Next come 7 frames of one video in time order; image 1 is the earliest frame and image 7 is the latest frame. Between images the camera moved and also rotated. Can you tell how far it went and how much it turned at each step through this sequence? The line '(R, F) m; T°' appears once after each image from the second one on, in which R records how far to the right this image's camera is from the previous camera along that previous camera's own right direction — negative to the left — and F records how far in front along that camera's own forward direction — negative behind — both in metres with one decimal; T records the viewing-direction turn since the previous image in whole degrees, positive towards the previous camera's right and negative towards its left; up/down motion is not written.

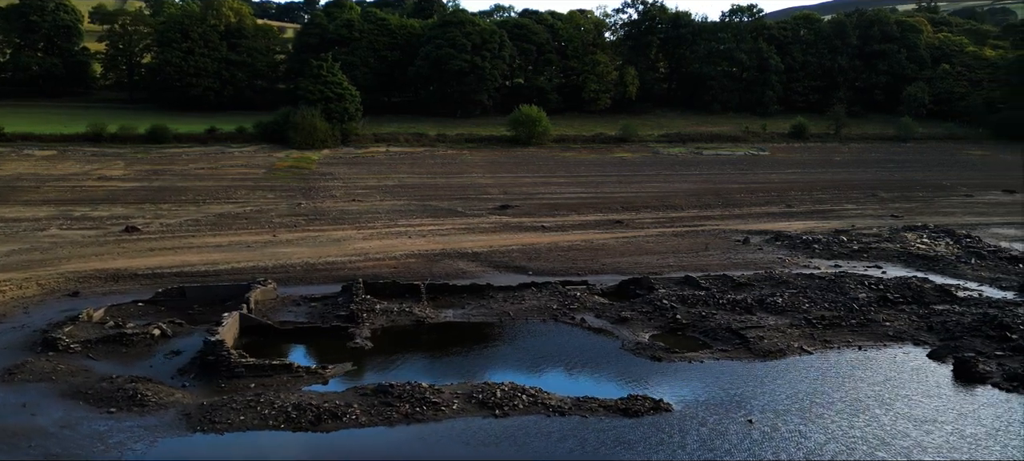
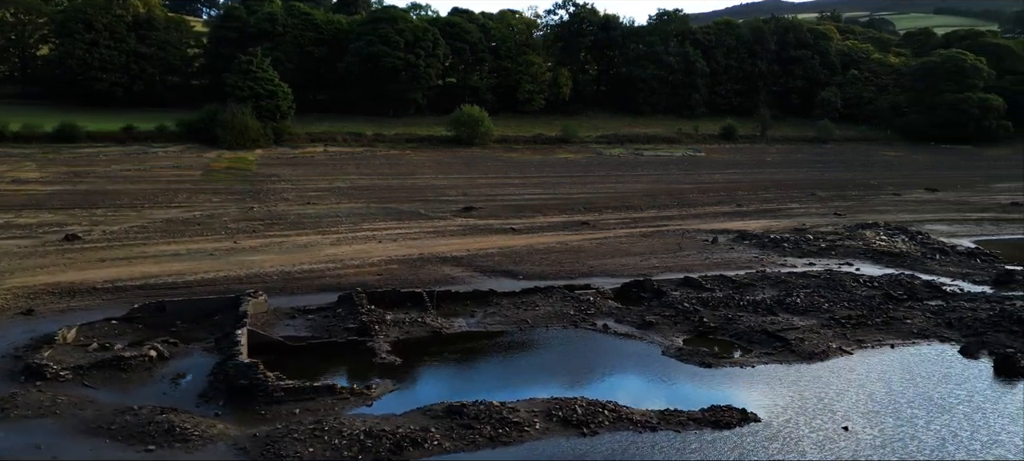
(-1.7, +0.6) m; +7°
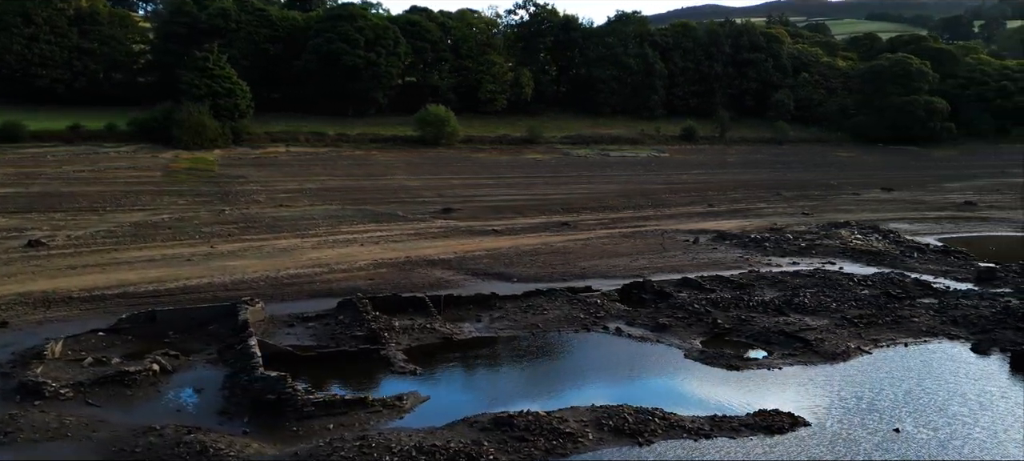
(-1.0, +0.3) m; +4°
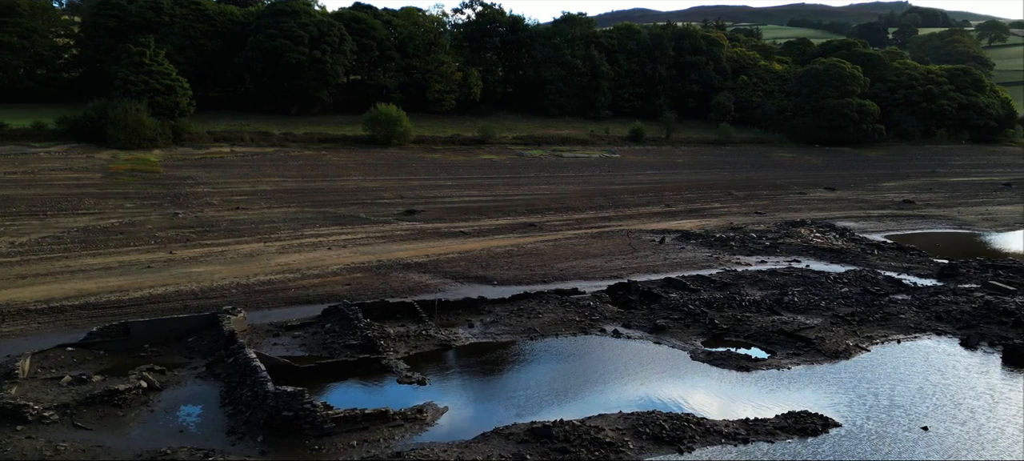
(-0.9, +0.3) m; +5°
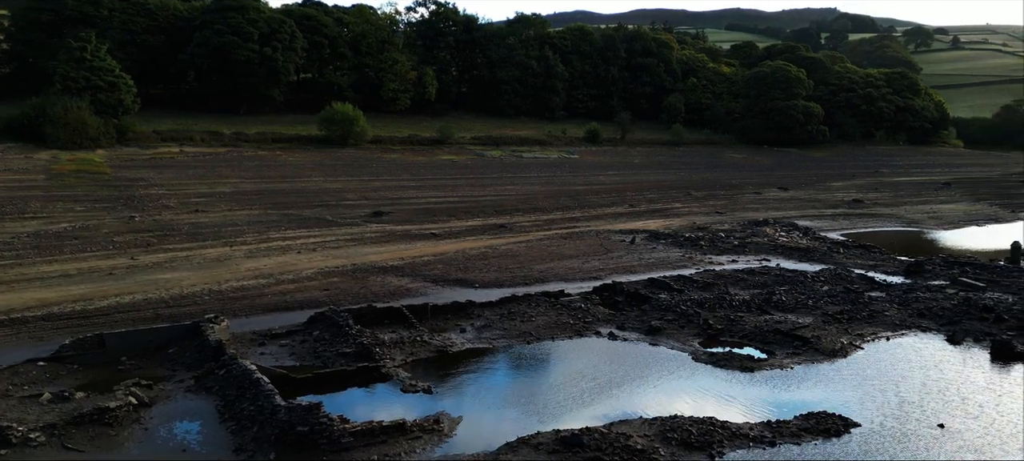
(-0.7, +0.2) m; +4°
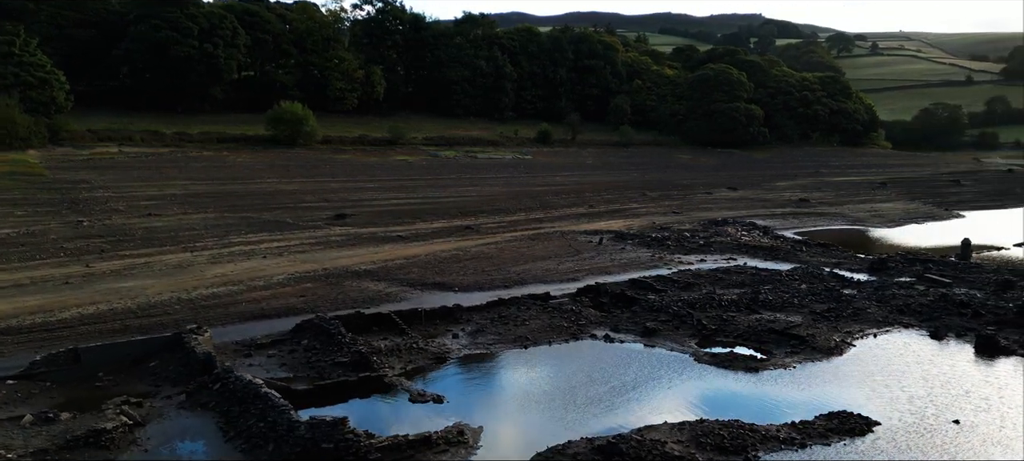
(-0.8, +0.3) m; +5°
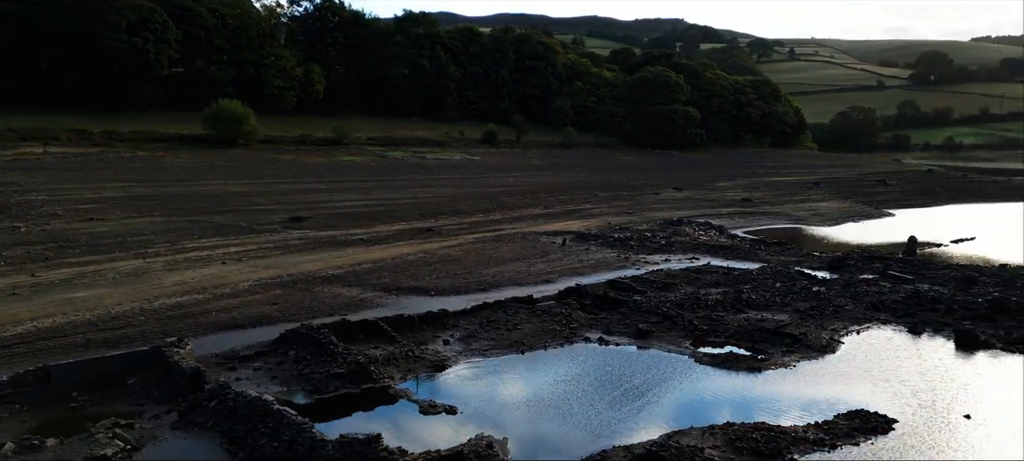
(-0.9, +0.3) m; +6°
